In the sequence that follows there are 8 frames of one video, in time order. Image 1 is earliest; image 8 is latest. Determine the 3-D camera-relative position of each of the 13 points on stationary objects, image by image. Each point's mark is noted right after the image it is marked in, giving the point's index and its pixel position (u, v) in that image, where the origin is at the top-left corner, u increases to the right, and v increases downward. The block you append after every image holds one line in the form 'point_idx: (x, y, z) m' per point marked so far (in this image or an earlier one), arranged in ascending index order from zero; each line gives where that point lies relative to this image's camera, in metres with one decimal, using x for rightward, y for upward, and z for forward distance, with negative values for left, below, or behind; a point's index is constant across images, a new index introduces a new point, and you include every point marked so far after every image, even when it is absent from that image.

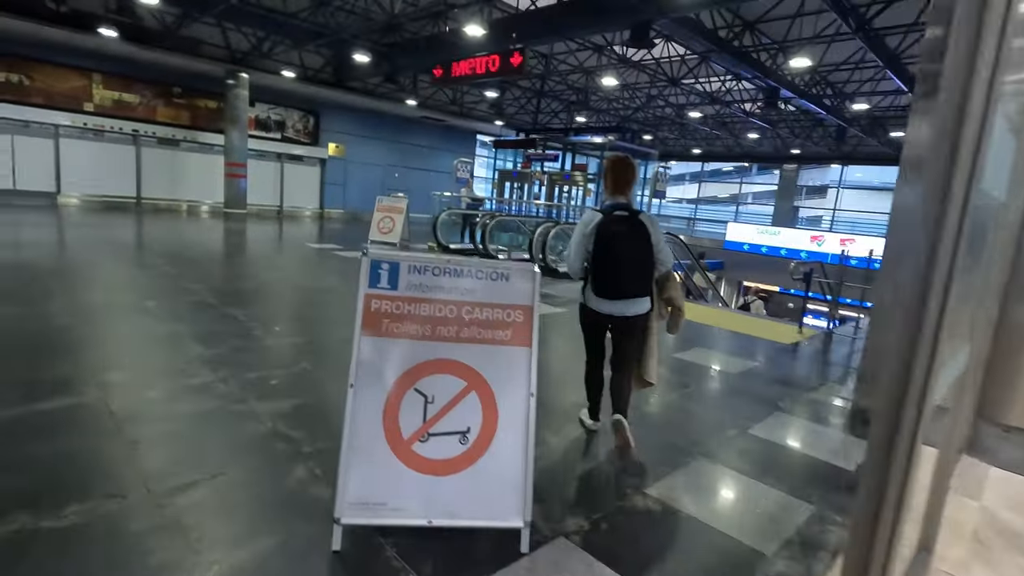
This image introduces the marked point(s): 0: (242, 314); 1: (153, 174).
0: (-2.2, -0.2, +4.5) m
1: (-9.0, +2.8, +13.4) m
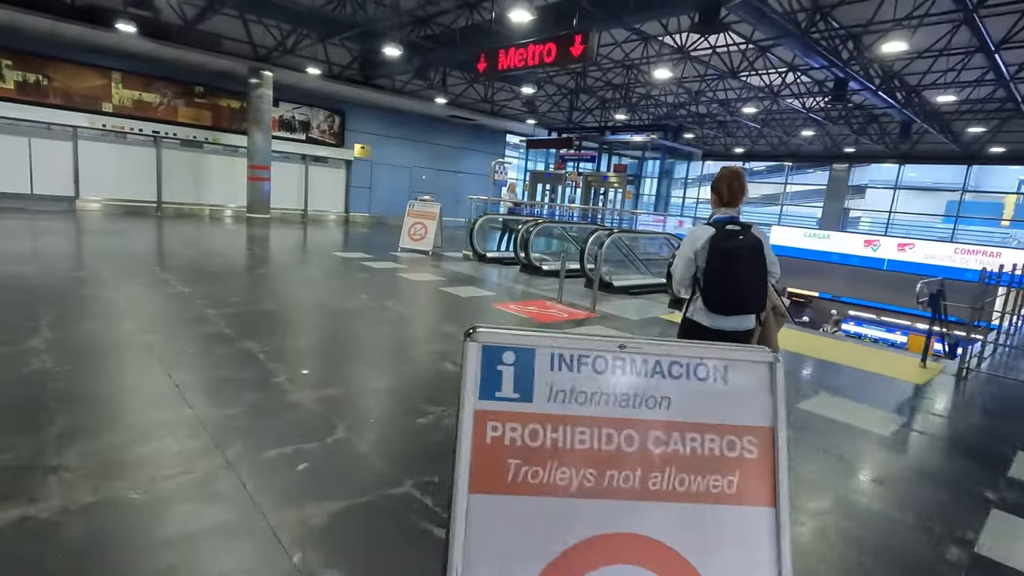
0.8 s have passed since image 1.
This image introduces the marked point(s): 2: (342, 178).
0: (-1.7, -0.4, +3.7) m
1: (-8.1, +2.6, +12.9) m
2: (-4.9, +3.2, +15.5) m
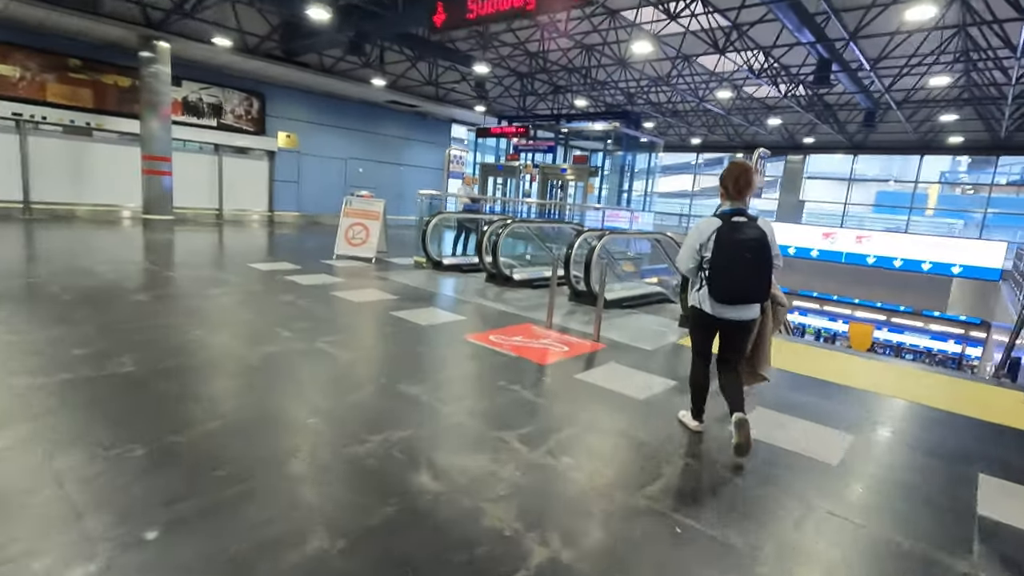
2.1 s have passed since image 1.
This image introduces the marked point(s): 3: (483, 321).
0: (-1.6, -0.7, +2.1) m
1: (-9.1, +2.3, +10.5) m
2: (-6.2, +2.9, +13.5) m
3: (-0.3, -0.3, +5.0) m
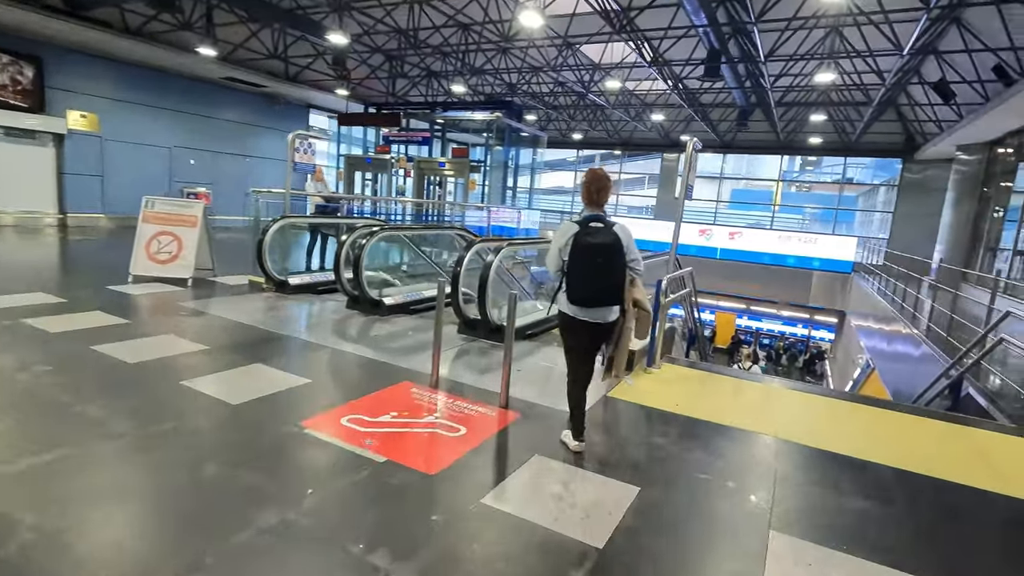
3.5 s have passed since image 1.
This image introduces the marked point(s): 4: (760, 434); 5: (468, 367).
0: (-1.8, -1.0, +0.3) m
1: (-11.0, +1.7, +6.8) m
2: (-8.9, +2.4, +10.3) m
3: (-1.1, -0.6, +3.4) m
4: (+1.5, -0.9, +3.2) m
5: (-0.3, -0.6, +3.9) m
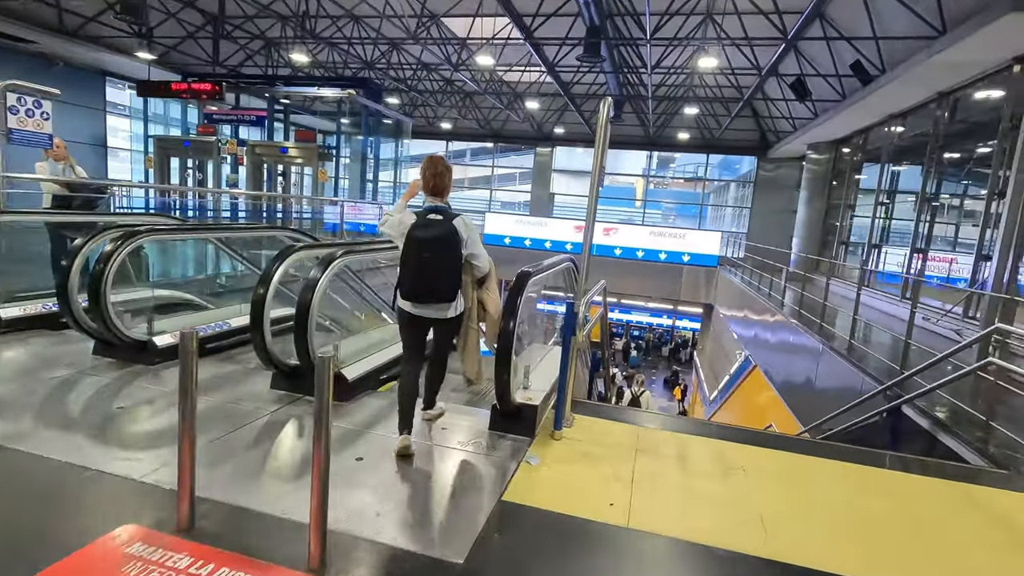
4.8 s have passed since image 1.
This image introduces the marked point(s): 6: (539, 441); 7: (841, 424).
0: (-1.6, -1.3, -1.5) m
1: (-12.2, +1.1, +2.7) m
2: (-10.9, +2.0, +6.6) m
3: (-1.7, -0.8, +1.7) m
4: (+0.9, -1.0, +2.1) m
5: (-1.1, -0.7, +2.4) m
6: (+0.1, -0.8, +2.8) m
7: (+3.0, -1.3, +4.9) m
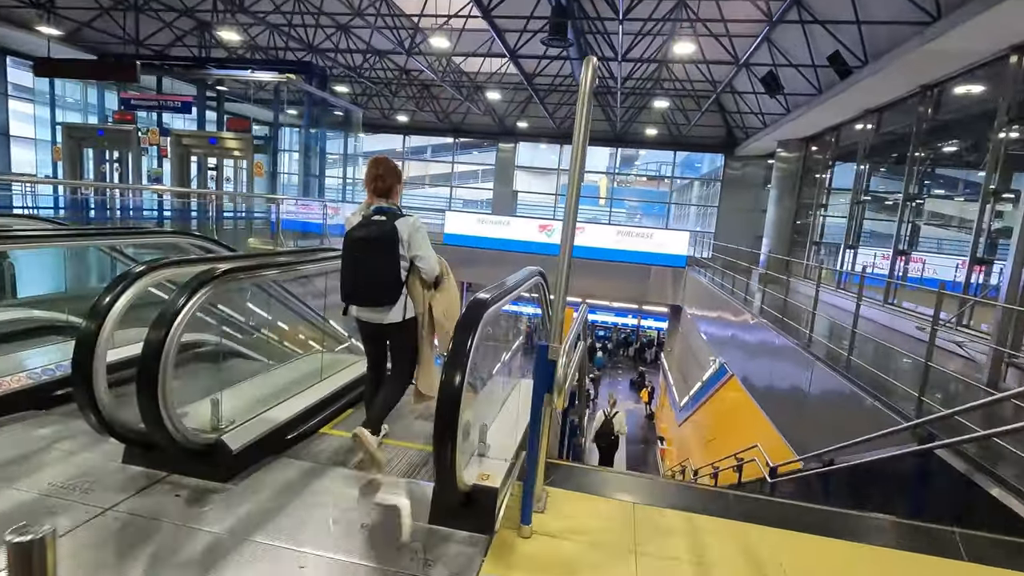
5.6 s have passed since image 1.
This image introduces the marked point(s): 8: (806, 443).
0: (-1.5, -1.4, -2.5) m
1: (-12.3, +0.9, +1.0) m
2: (-11.4, +1.8, +5.0) m
3: (-1.8, -1.0, +0.7) m
4: (+0.7, -1.1, +1.3) m
5: (-1.2, -0.9, +1.5) m
6: (0.0, -0.9, +2.0) m
7: (+2.7, -1.4, +4.3) m
8: (+3.3, -1.7, +6.0) m
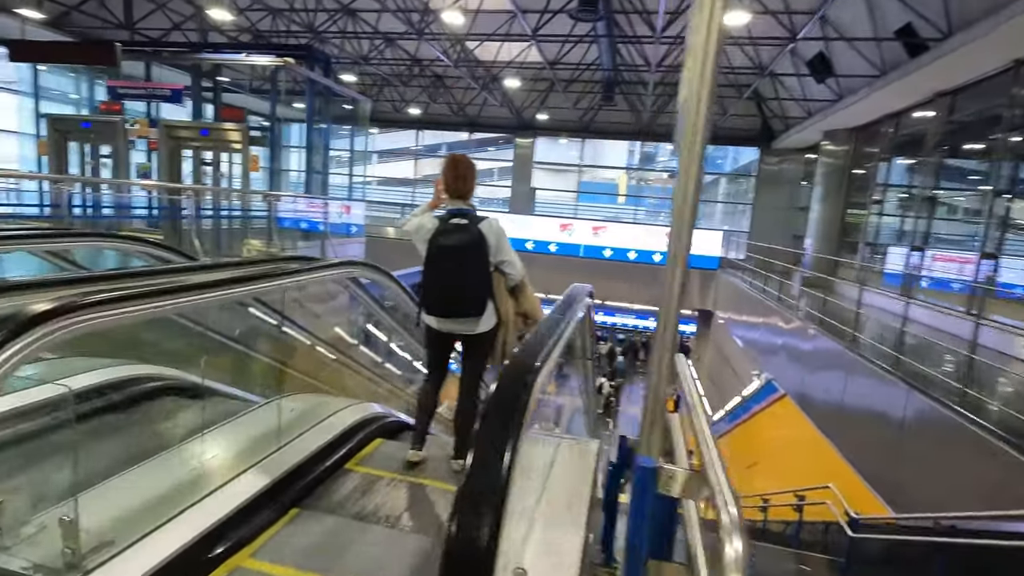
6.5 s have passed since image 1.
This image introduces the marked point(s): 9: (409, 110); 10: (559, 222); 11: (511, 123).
0: (-1.5, -1.5, -3.4) m
1: (-12.2, +0.8, +0.4) m
2: (-11.2, +1.7, +4.4) m
3: (-1.7, -1.1, -0.1) m
4: (+0.9, -1.2, +0.4) m
5: (-1.1, -1.0, +0.6) m
6: (+0.1, -1.0, +1.1) m
7: (+2.9, -1.5, +3.3) m
8: (+3.5, -1.8, +5.0) m
9: (-3.2, +5.5, +16.7) m
10: (+1.3, +1.8, +14.9) m
11: (0.0, +5.1, +16.7) m
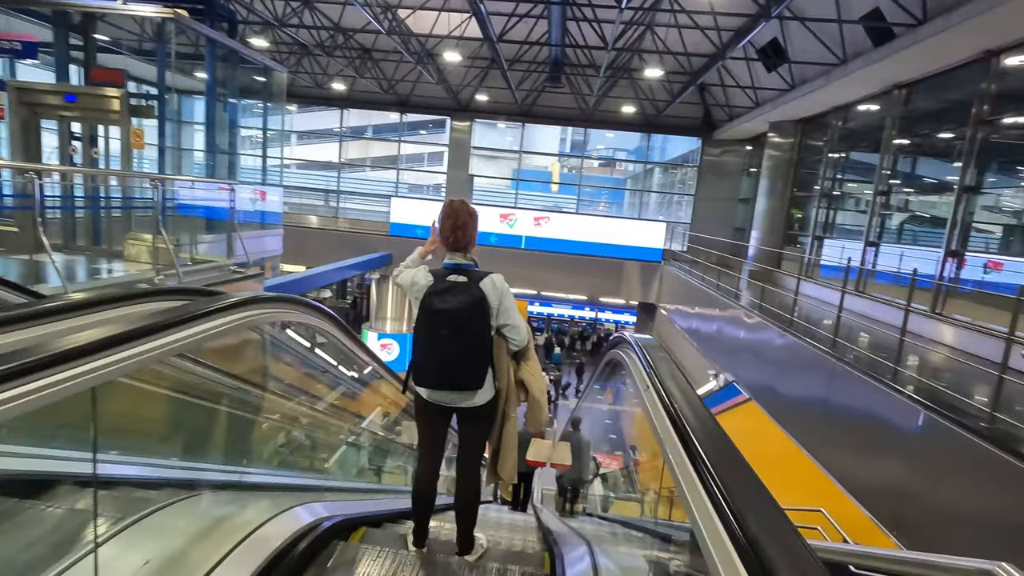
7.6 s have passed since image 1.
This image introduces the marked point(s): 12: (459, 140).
0: (-0.6, -1.8, -4.4) m
1: (-11.8, +0.5, -2.1) m
2: (-11.3, +1.5, +1.9) m
3: (-1.3, -1.3, -1.2) m
4: (+1.2, -1.4, -0.4) m
5: (-0.8, -1.2, -0.5) m
6: (+0.3, -1.2, +0.2) m
7: (+2.8, -1.6, +2.8) m
8: (+3.2, -1.9, +4.6) m
9: (-5.1, +5.6, +15.1) m
10: (-0.3, +2.0, +14.0) m
11: (-1.9, +5.3, +15.5) m
12: (-1.5, +4.3, +15.6) m
